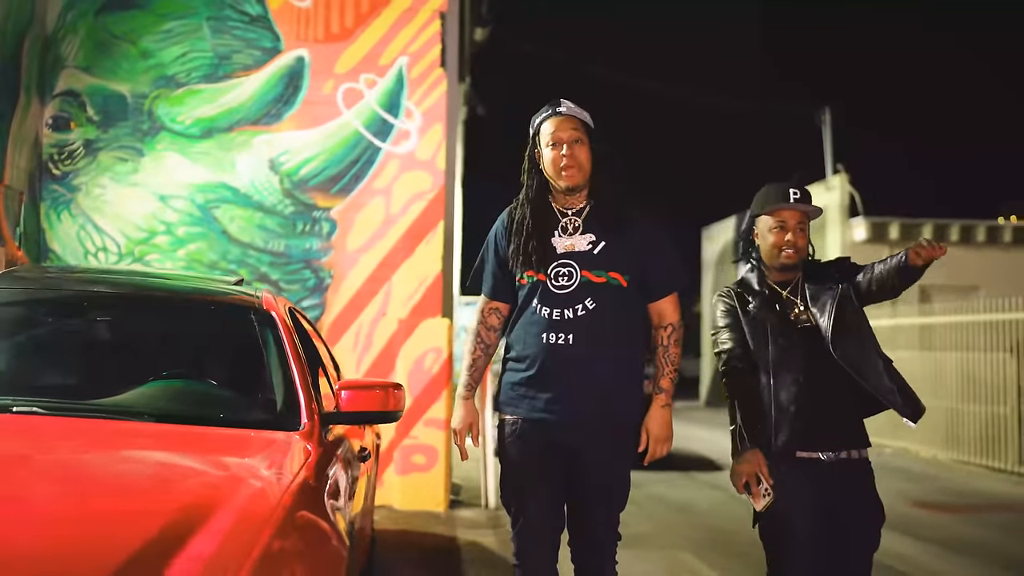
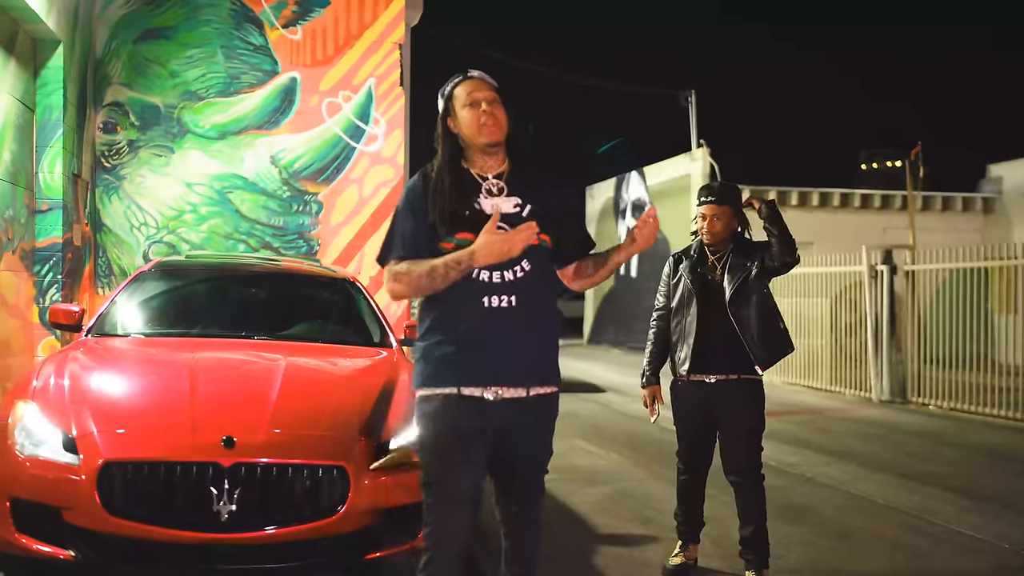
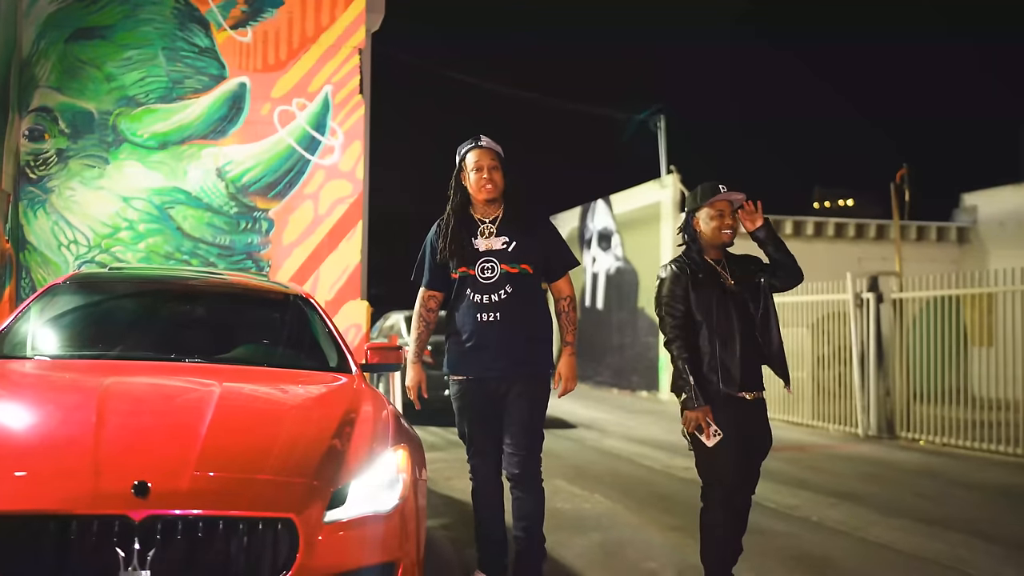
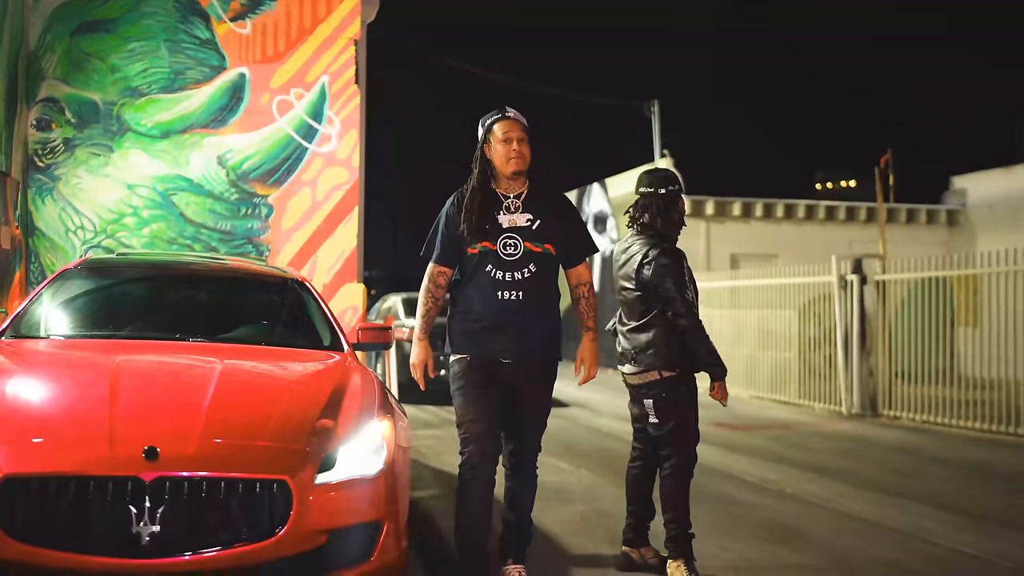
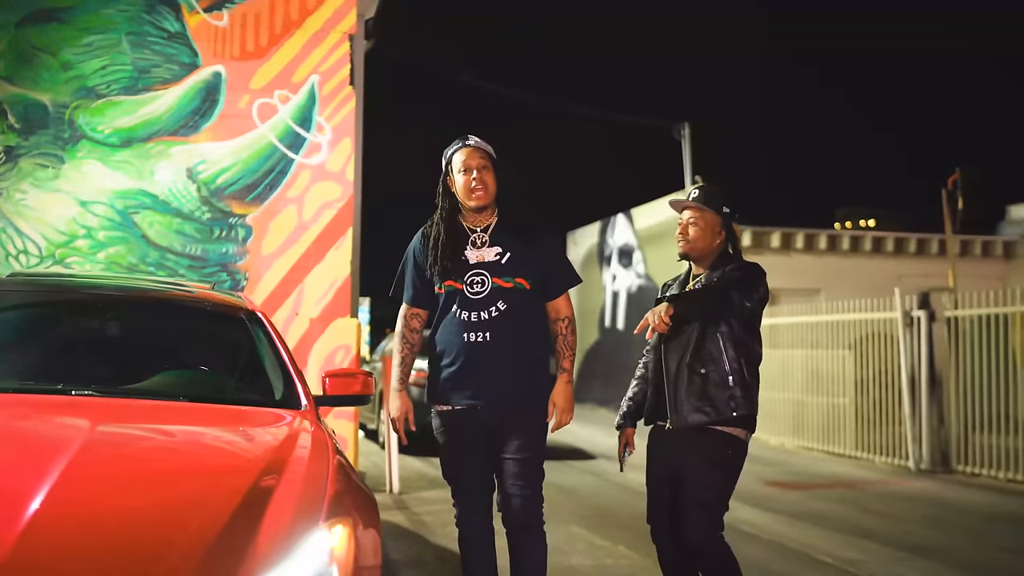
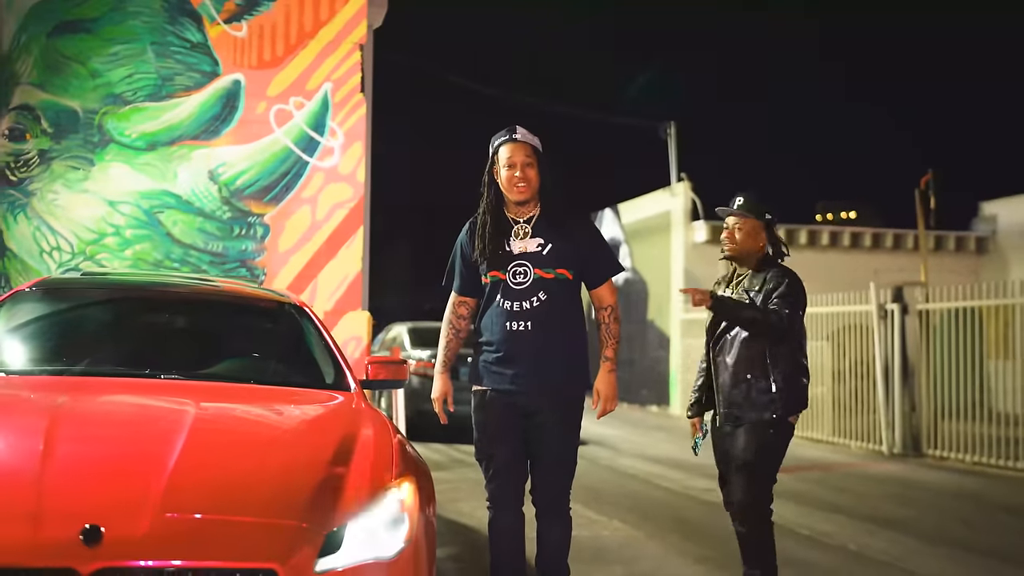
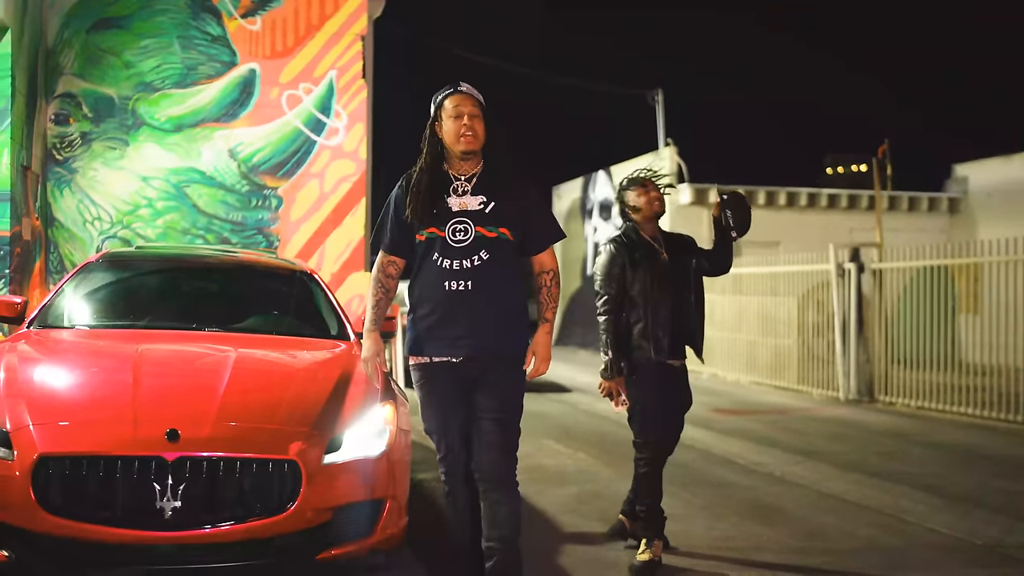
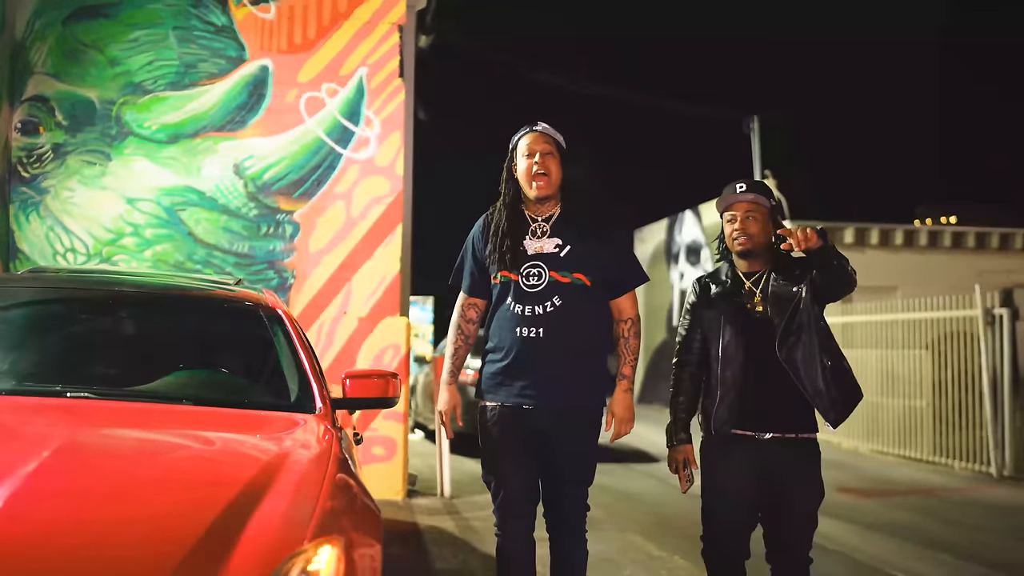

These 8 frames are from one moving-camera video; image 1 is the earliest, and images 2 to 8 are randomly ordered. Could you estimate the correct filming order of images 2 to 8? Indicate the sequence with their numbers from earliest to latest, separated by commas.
8, 5, 6, 3, 4, 7, 2
